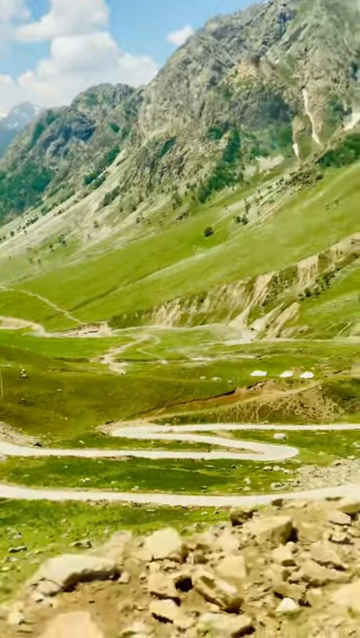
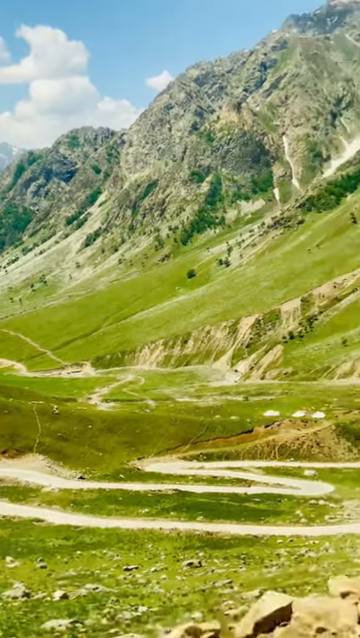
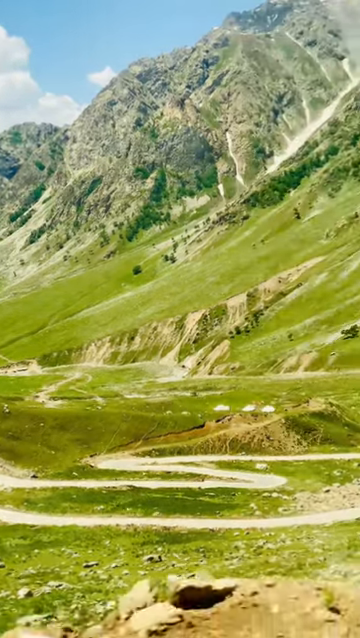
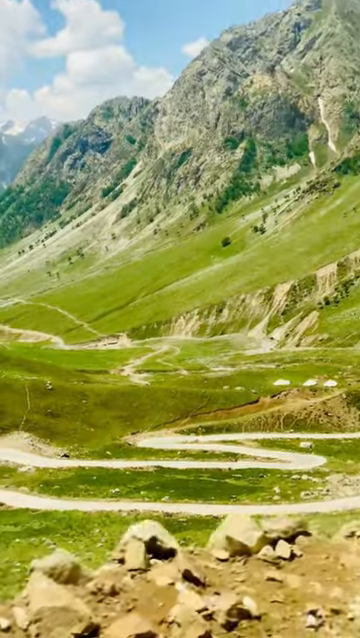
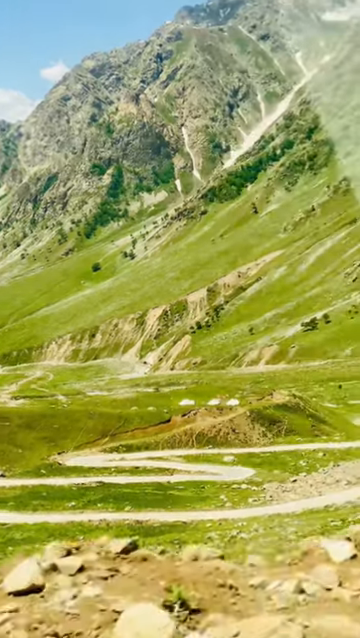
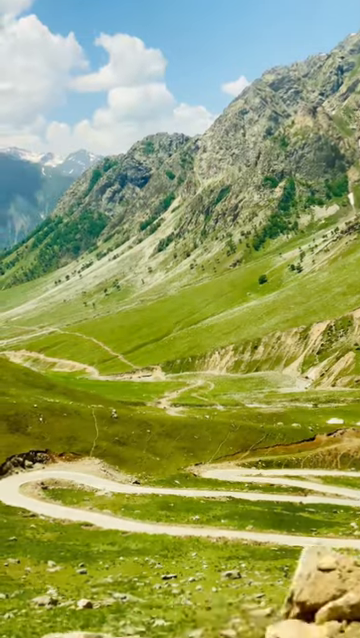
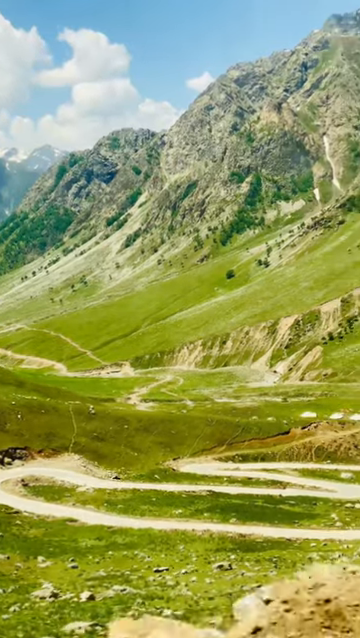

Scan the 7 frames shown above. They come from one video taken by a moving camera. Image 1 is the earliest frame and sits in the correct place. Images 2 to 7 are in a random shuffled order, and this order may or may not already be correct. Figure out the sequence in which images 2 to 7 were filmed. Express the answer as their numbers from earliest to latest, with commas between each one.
4, 6, 7, 2, 3, 5
